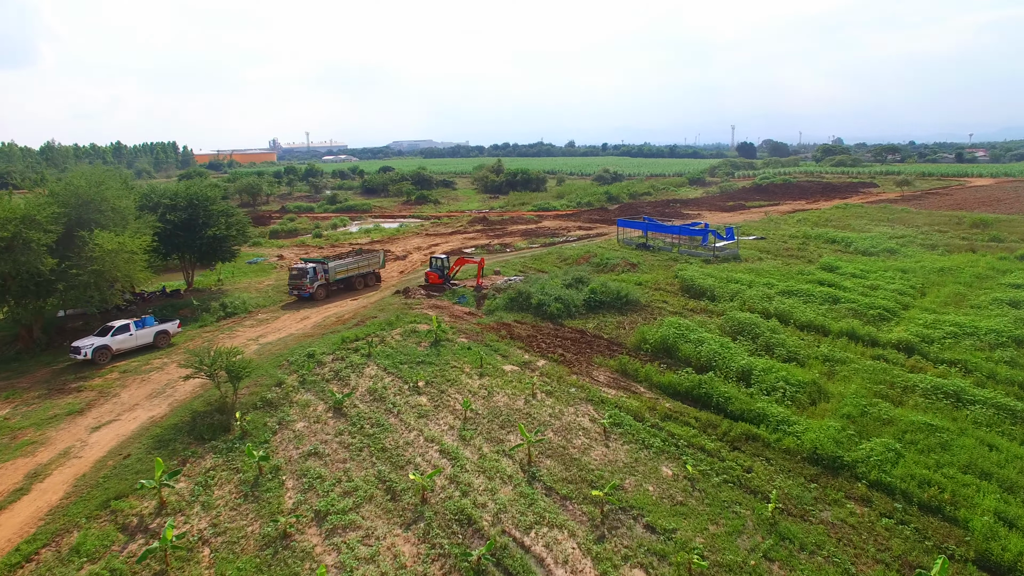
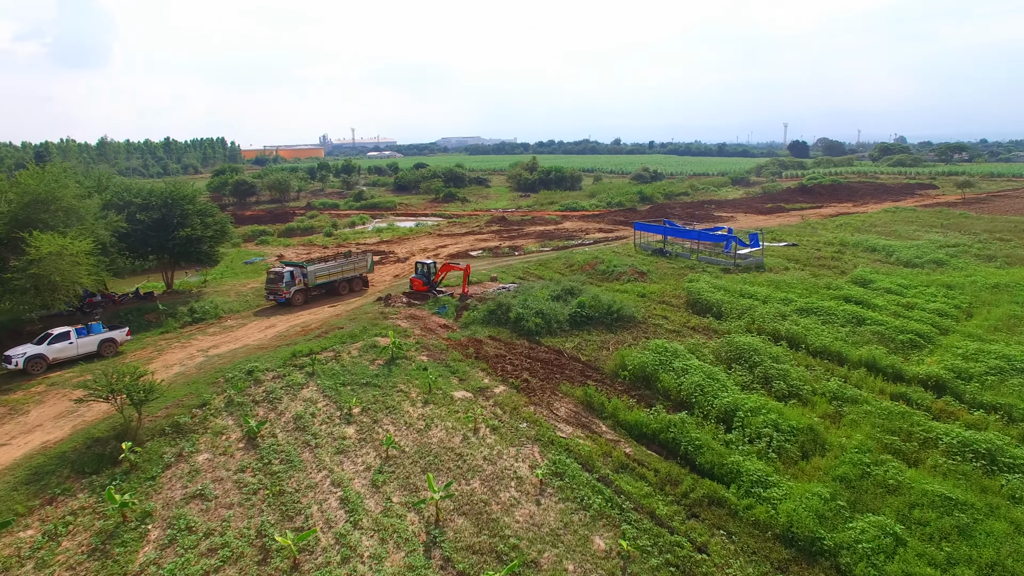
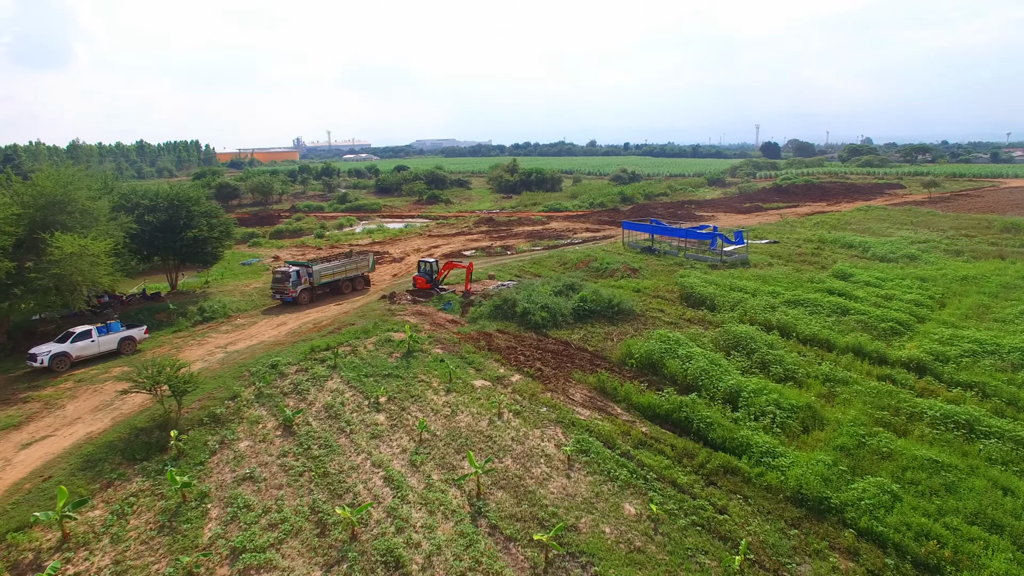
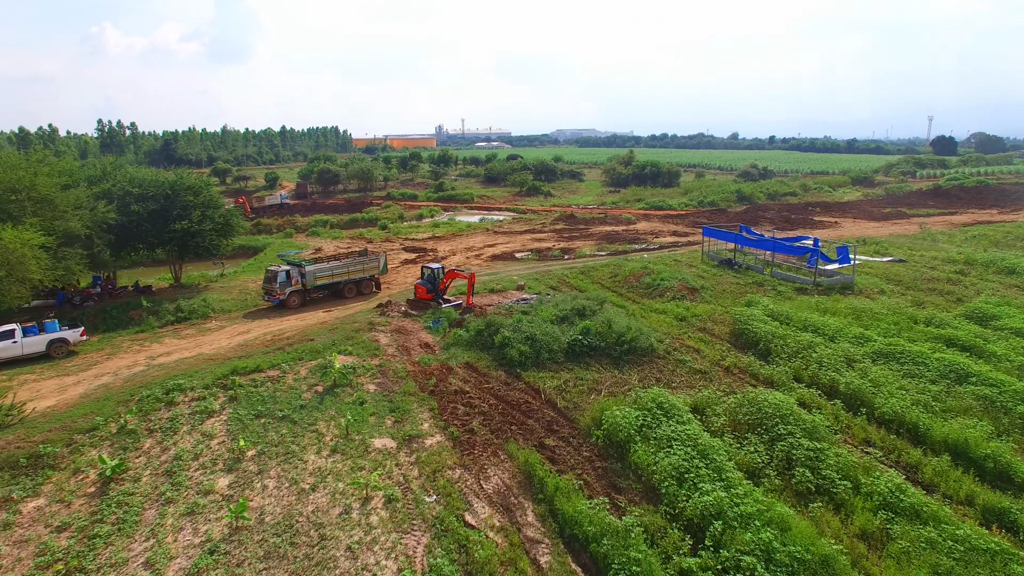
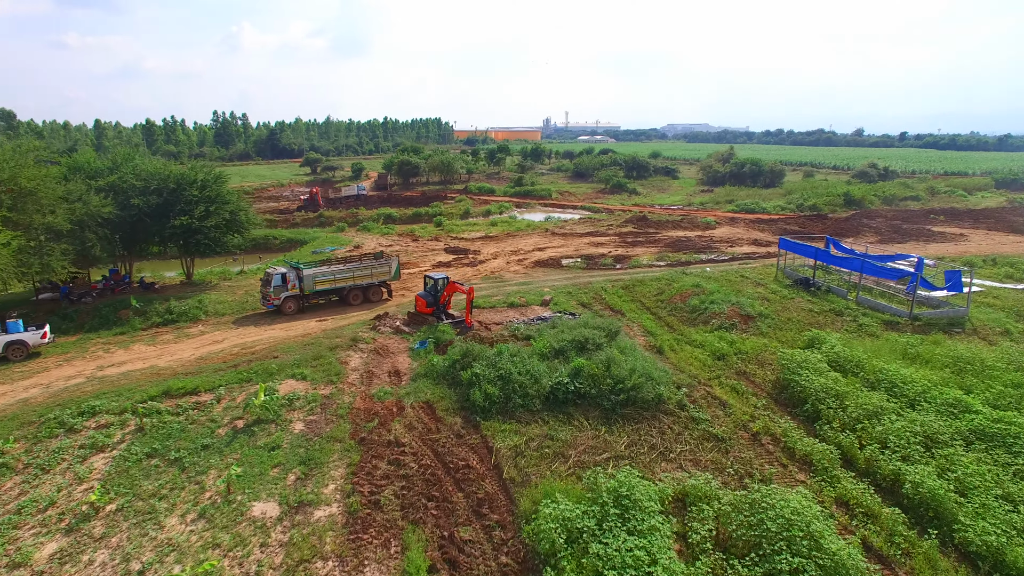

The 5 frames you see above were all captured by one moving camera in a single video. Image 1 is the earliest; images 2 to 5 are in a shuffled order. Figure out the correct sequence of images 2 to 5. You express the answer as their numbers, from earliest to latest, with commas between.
3, 2, 4, 5
